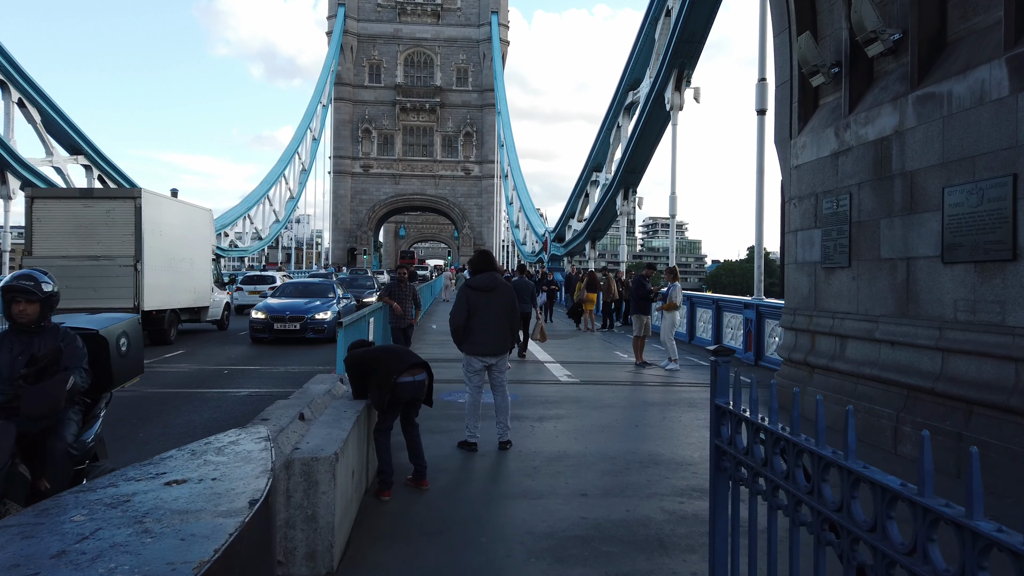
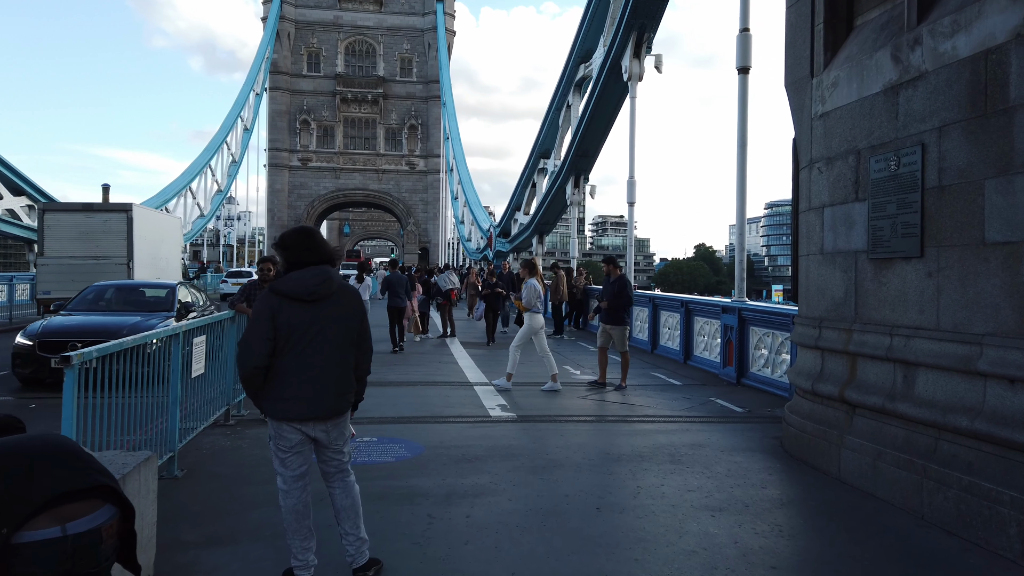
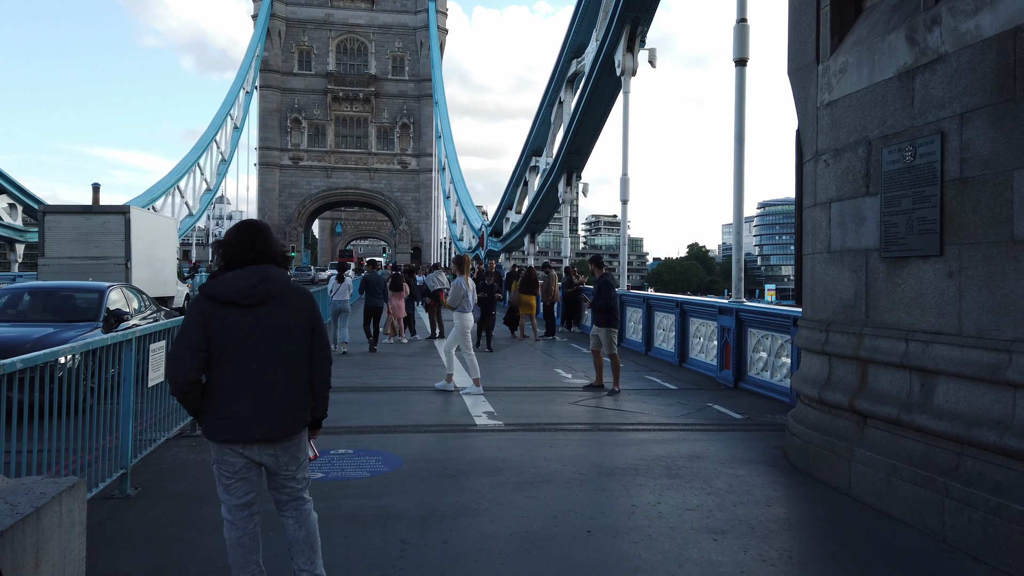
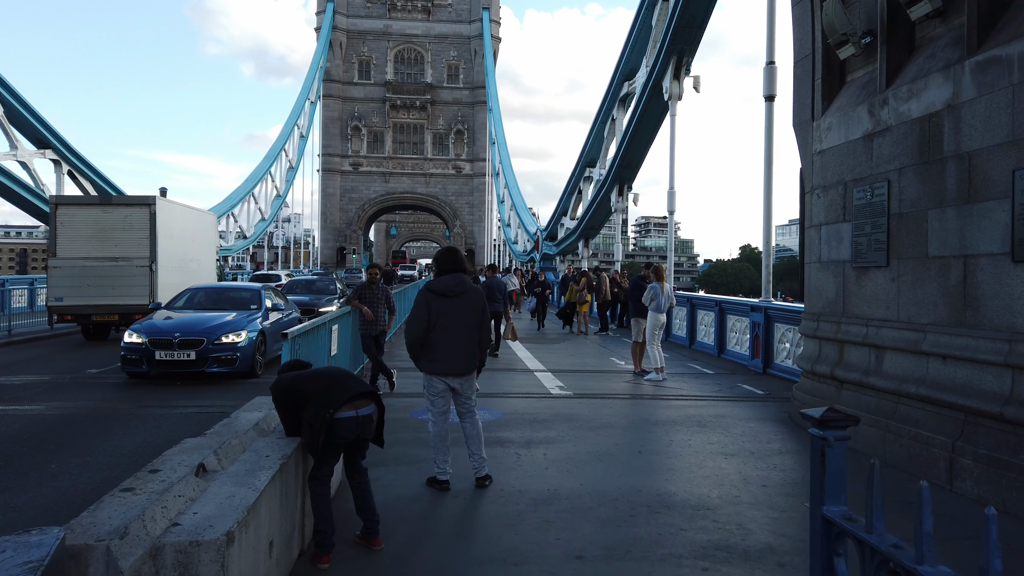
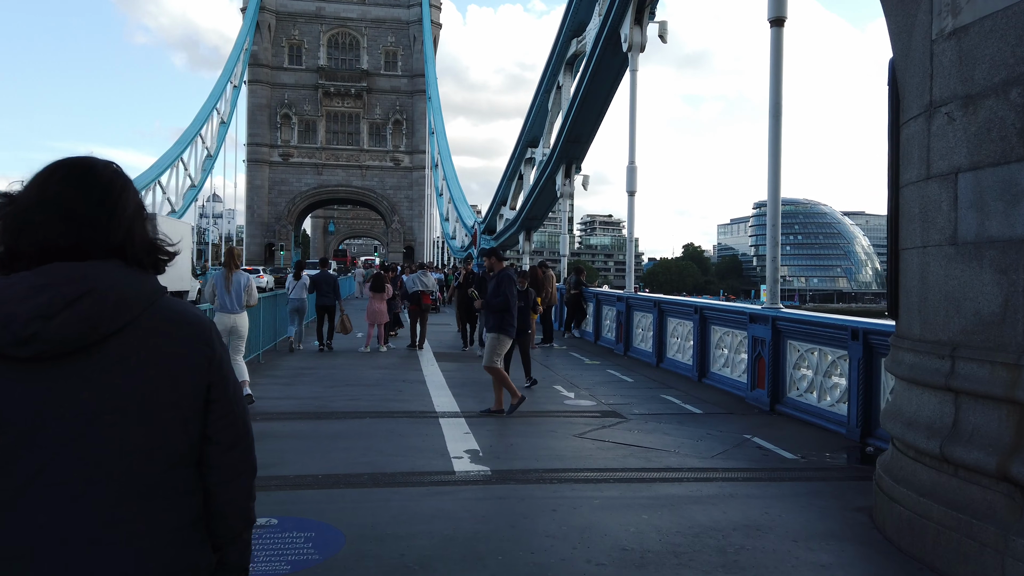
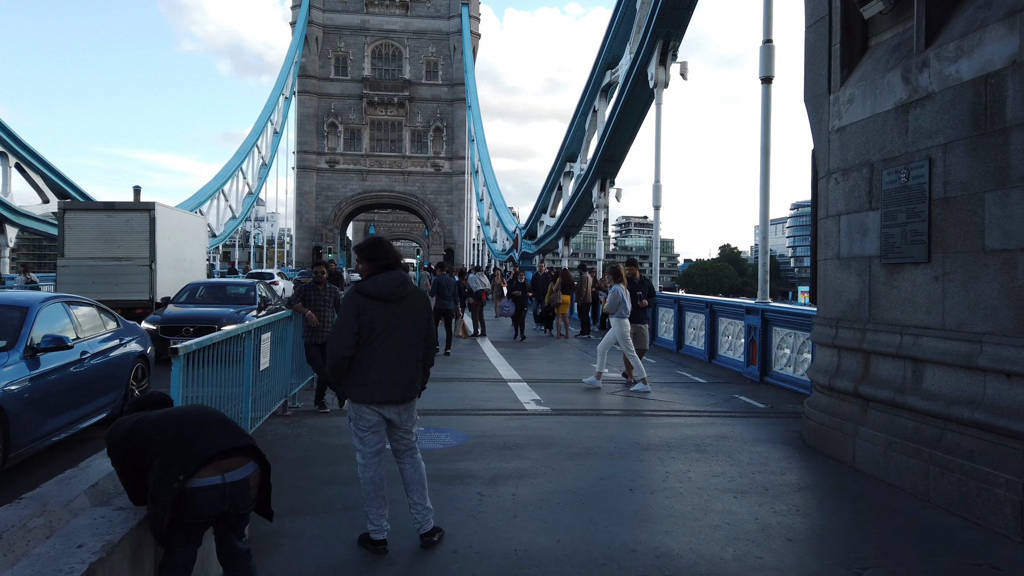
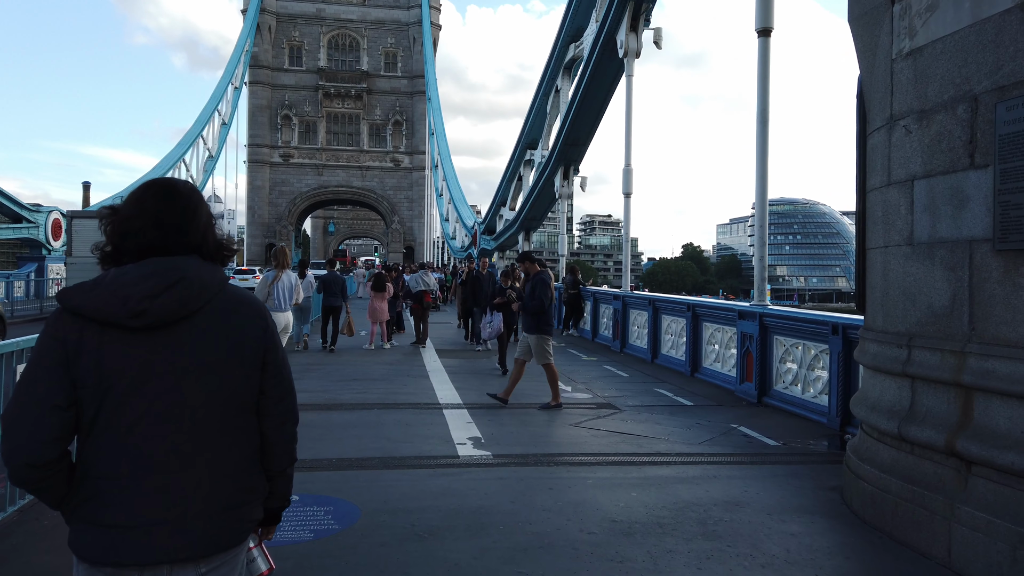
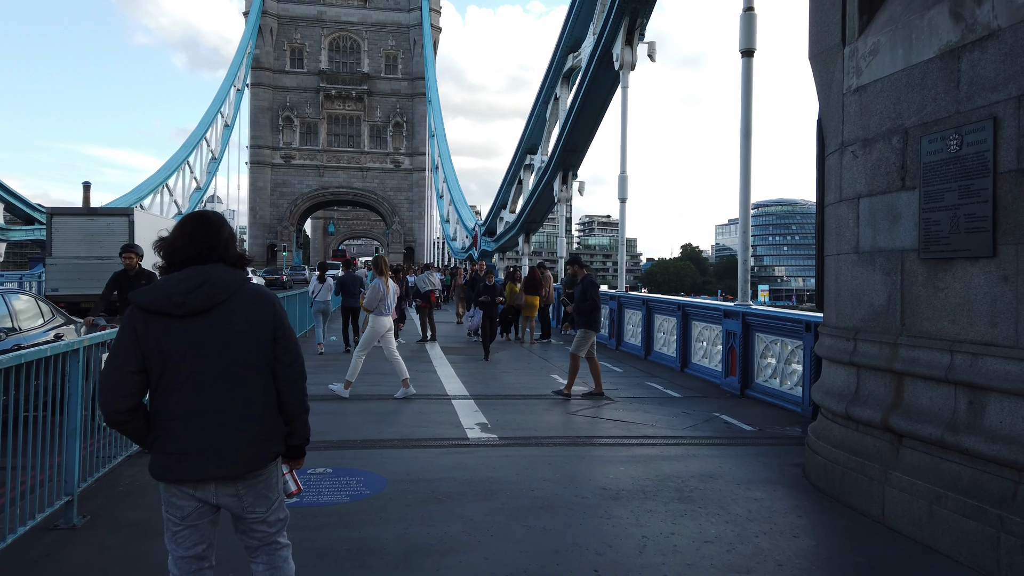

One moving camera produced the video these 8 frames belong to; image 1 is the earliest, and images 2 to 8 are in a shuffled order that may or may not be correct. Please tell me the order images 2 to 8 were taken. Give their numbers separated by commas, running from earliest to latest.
4, 6, 2, 3, 8, 7, 5
